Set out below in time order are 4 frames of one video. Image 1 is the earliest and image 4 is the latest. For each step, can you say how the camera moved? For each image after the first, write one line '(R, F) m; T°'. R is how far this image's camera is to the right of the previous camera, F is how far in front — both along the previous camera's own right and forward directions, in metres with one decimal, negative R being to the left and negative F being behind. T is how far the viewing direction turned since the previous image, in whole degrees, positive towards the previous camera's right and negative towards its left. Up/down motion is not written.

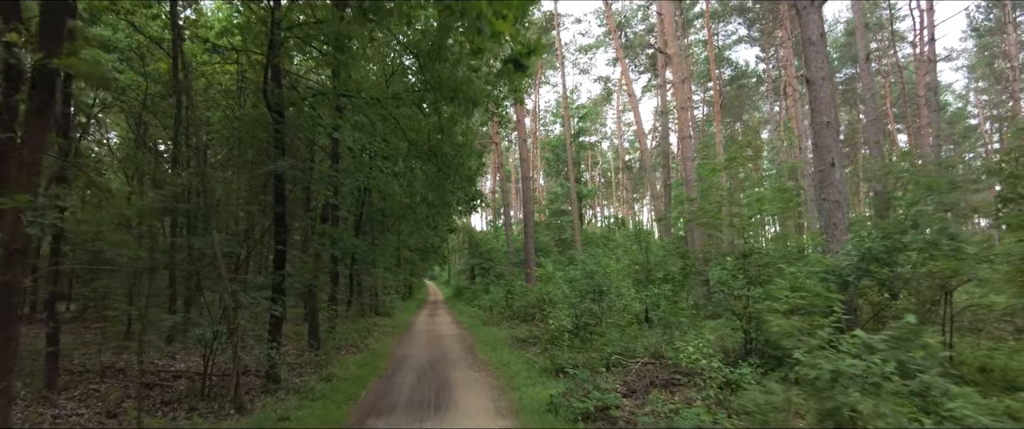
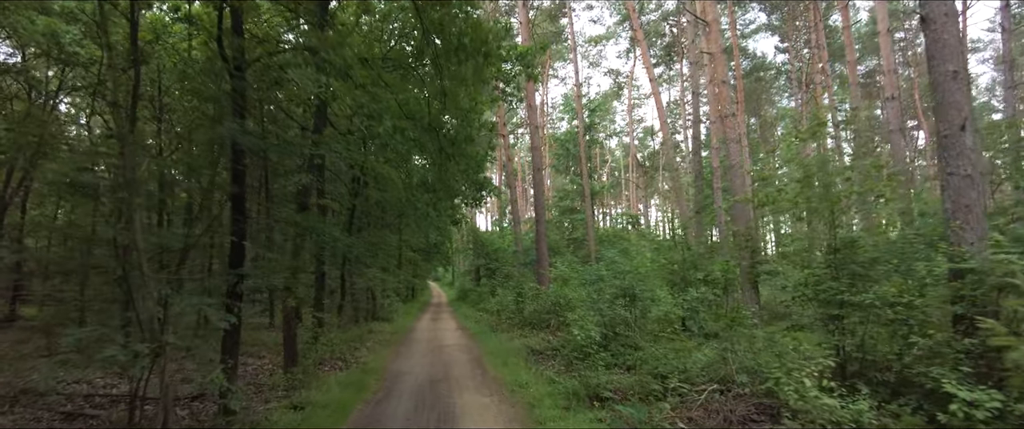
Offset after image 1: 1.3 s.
(-0.2, +2.1) m; 0°
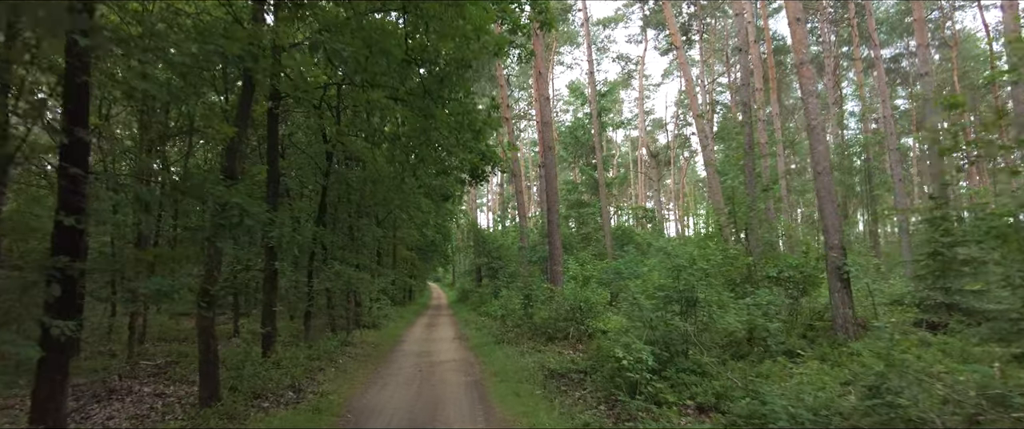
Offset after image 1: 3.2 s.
(-0.2, +3.2) m; 0°
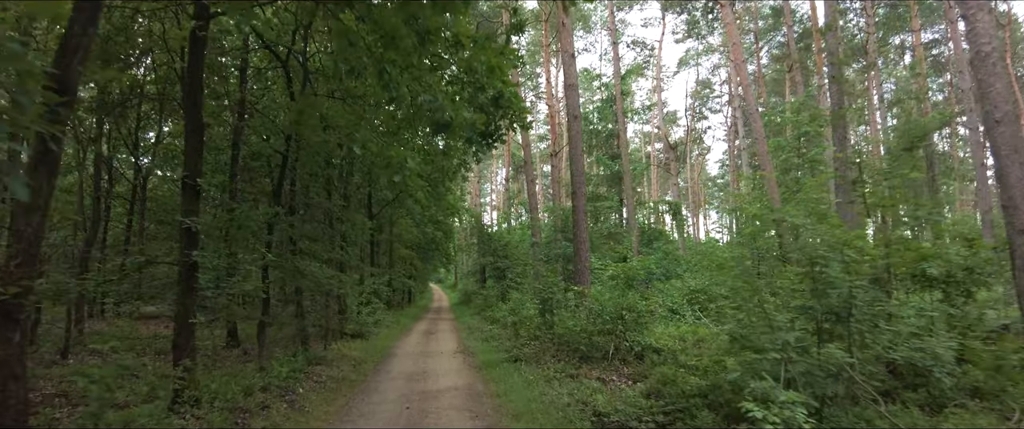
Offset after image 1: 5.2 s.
(-0.3, +3.2) m; 0°
